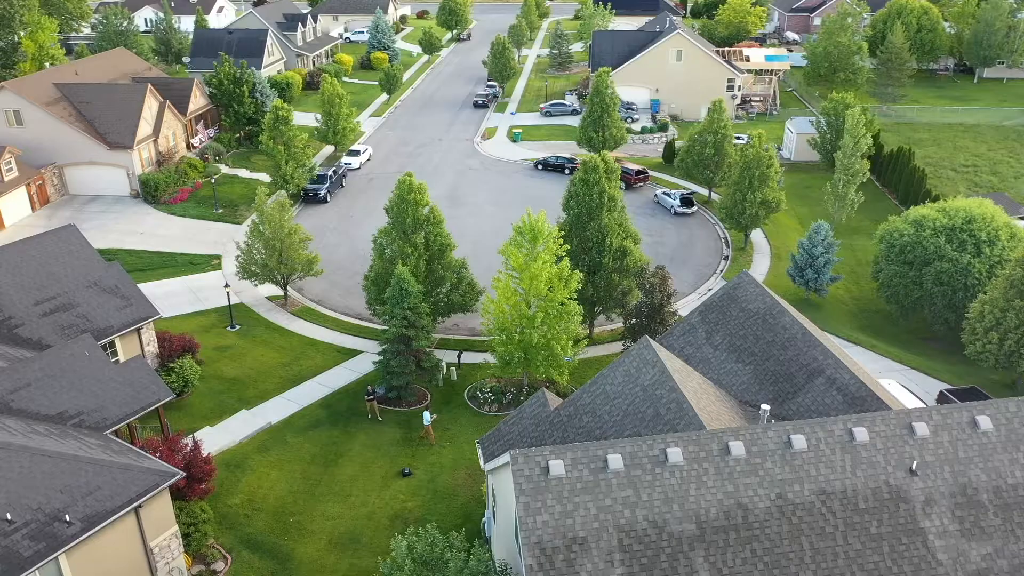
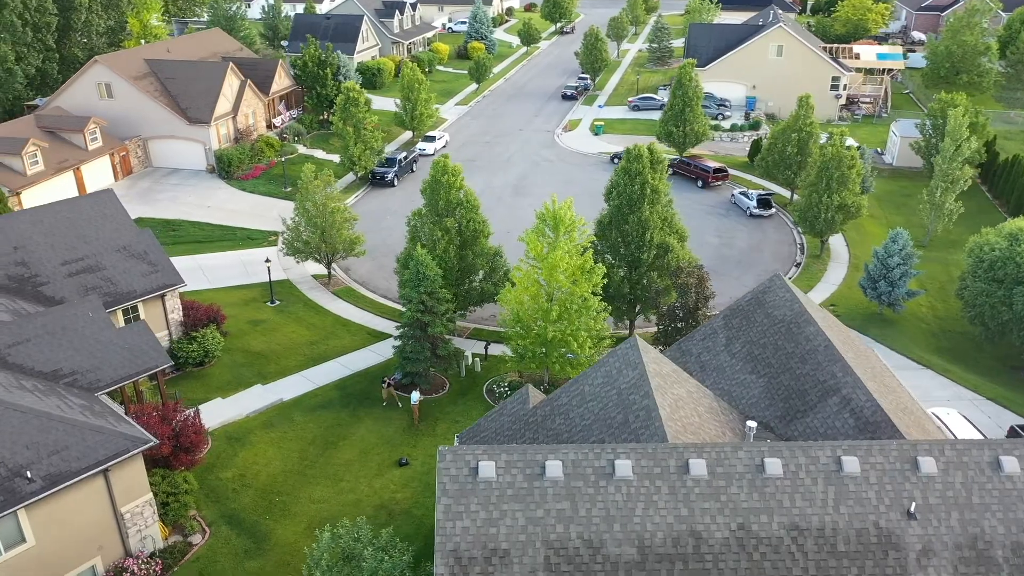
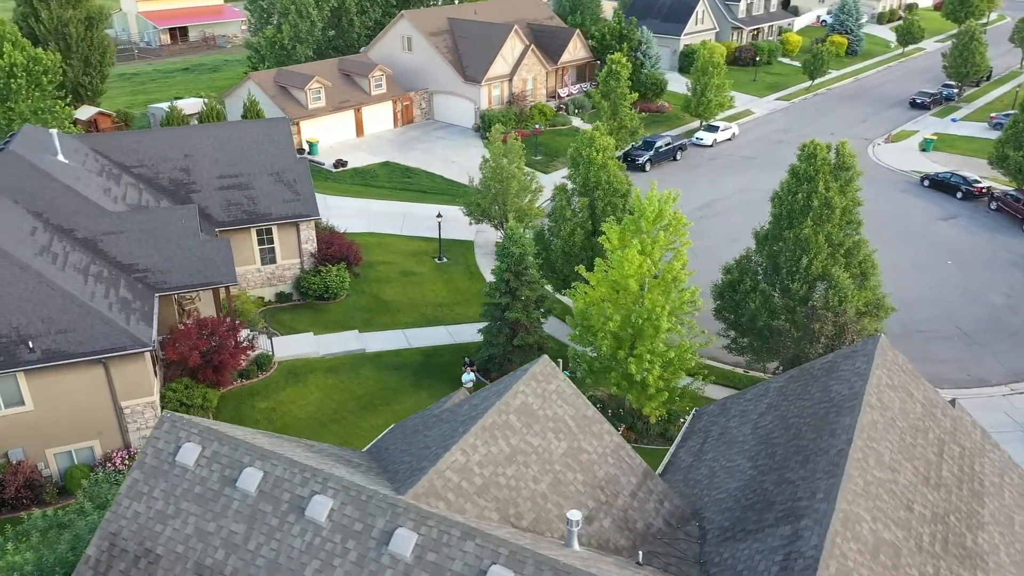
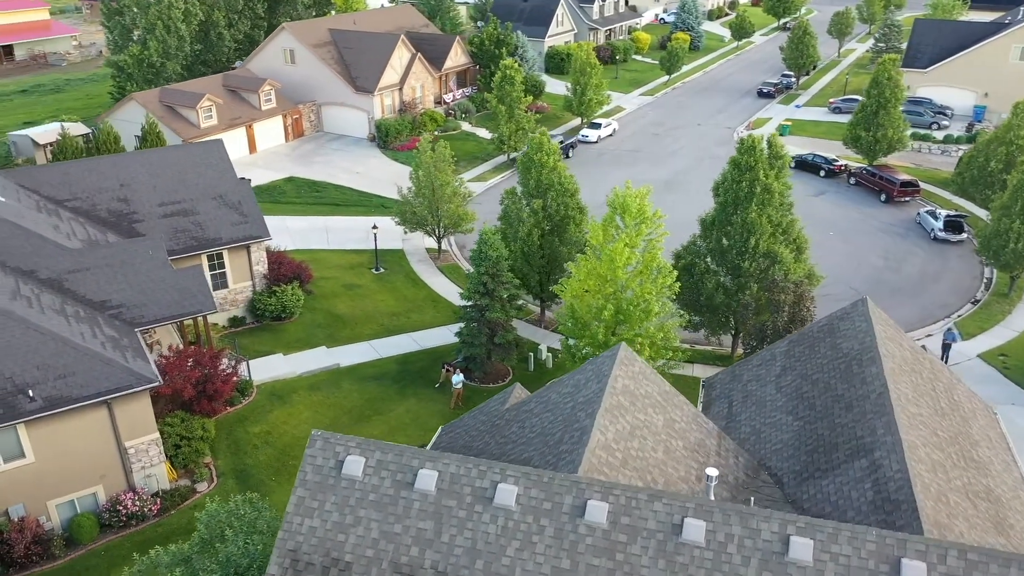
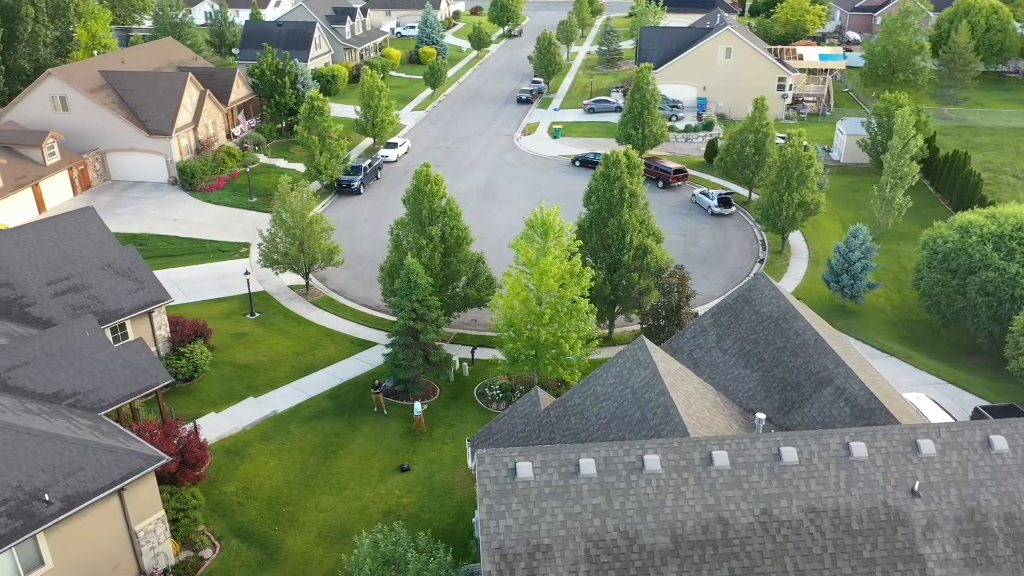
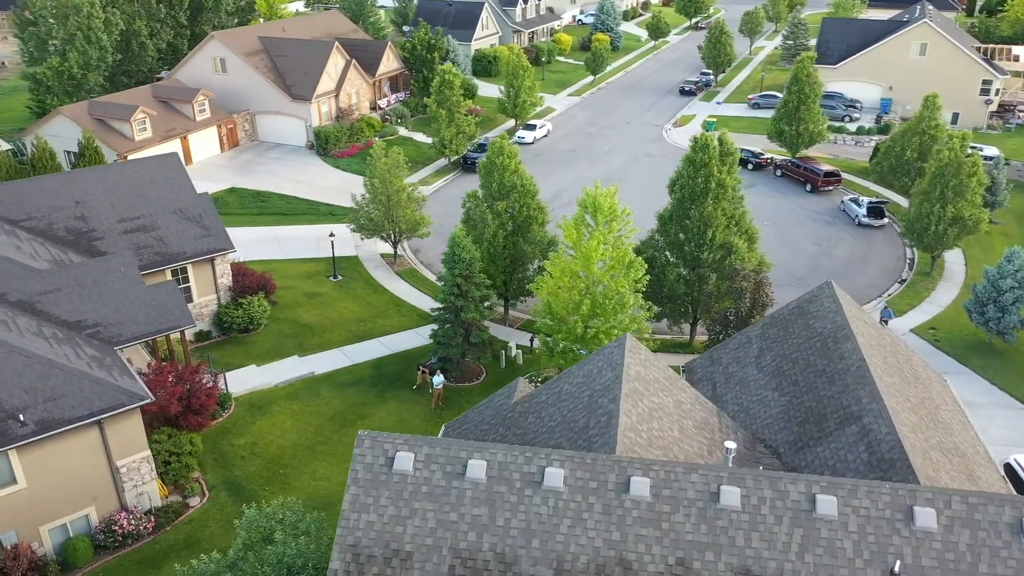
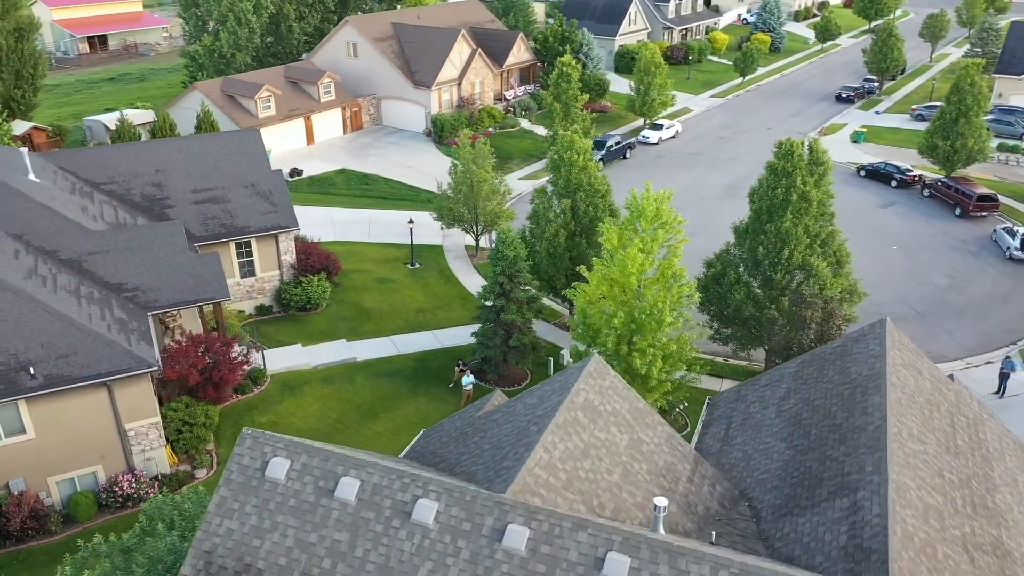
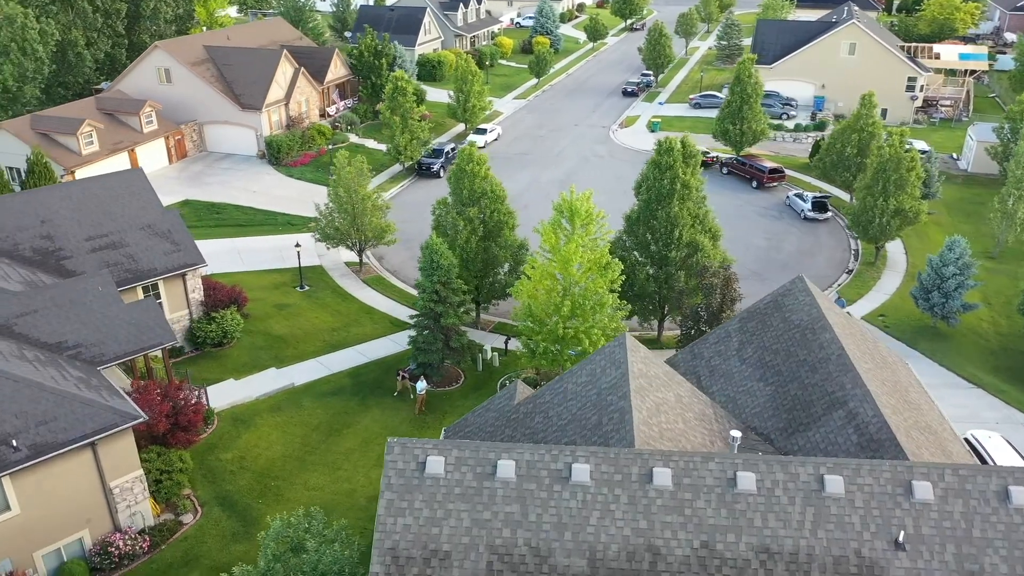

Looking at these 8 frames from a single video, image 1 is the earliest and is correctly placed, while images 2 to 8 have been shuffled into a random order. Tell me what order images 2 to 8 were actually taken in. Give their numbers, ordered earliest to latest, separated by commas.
5, 2, 8, 6, 4, 7, 3
